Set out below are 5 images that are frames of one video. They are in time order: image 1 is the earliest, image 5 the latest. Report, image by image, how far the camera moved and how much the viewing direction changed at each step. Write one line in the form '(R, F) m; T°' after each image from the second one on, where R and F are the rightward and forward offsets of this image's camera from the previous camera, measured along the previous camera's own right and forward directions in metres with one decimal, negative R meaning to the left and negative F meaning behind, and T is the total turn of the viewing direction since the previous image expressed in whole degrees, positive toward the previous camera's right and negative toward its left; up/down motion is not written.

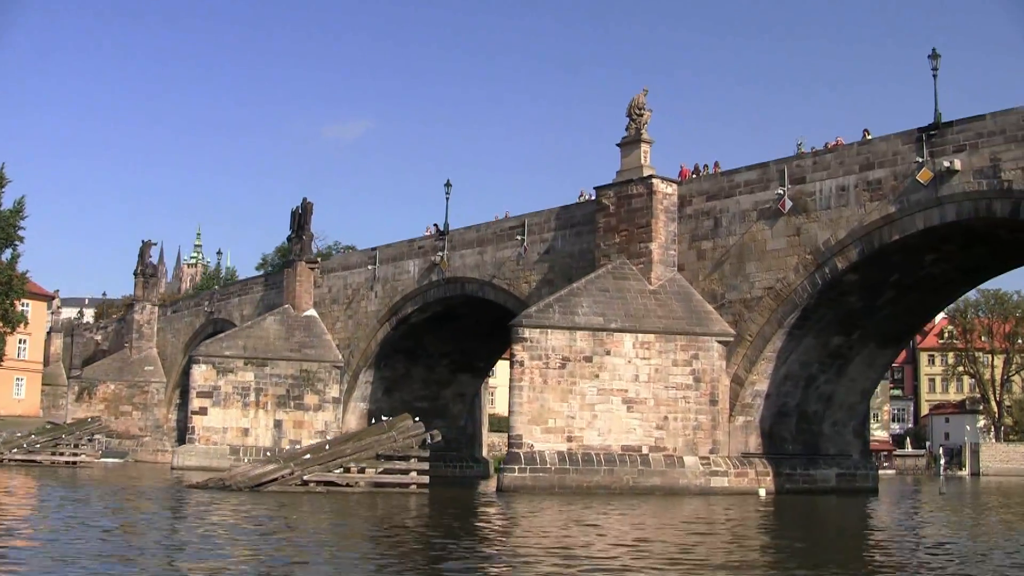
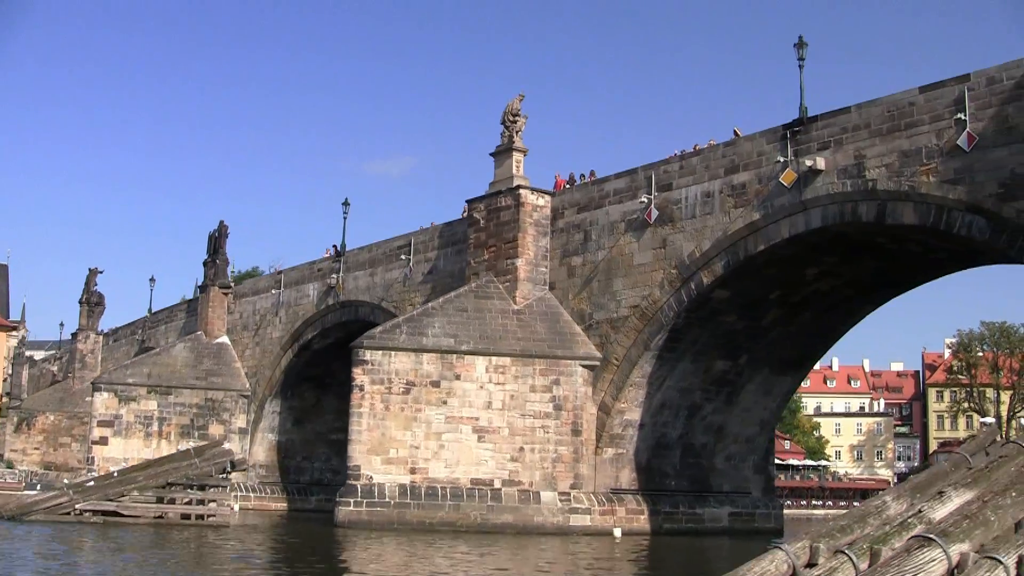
(+4.6, +1.7) m; -6°
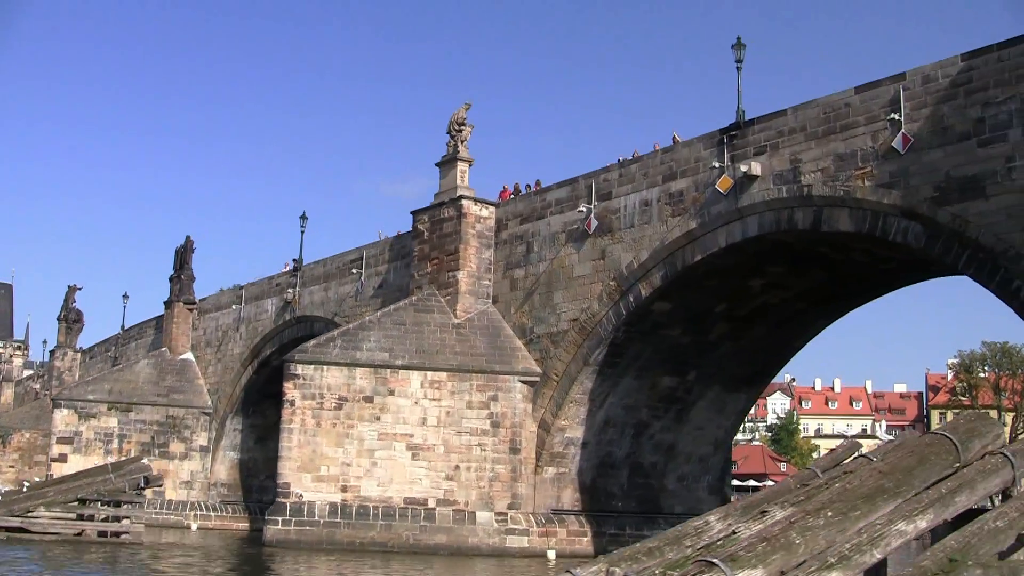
(+1.7, +0.6) m; -2°
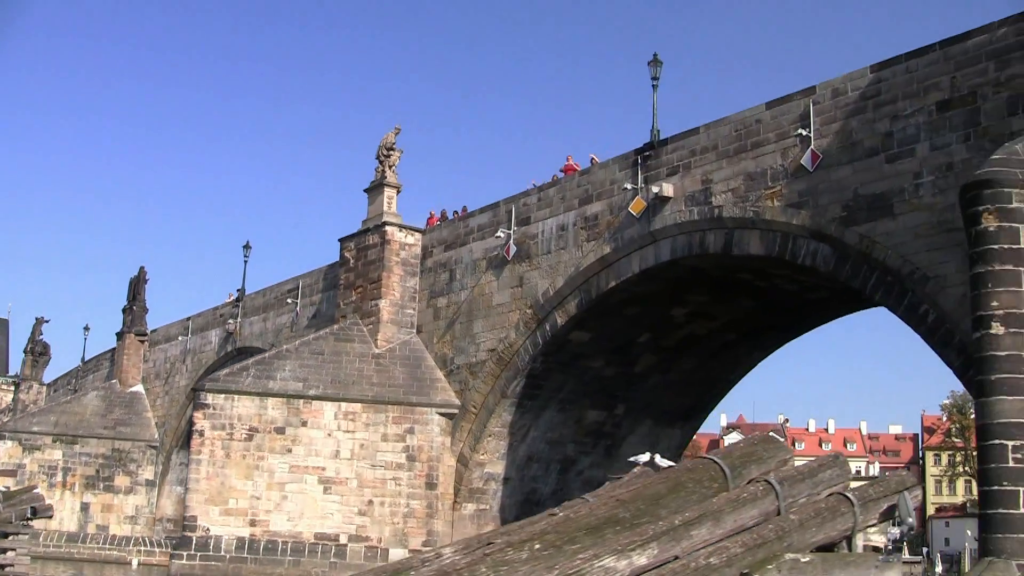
(+1.9, +0.8) m; -2°
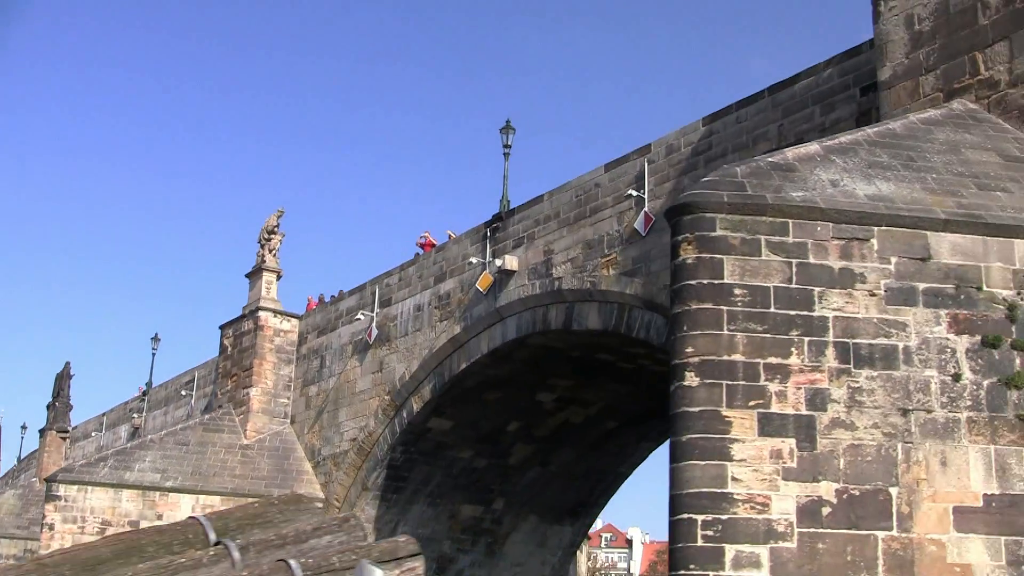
(+2.9, +1.2) m; -4°
